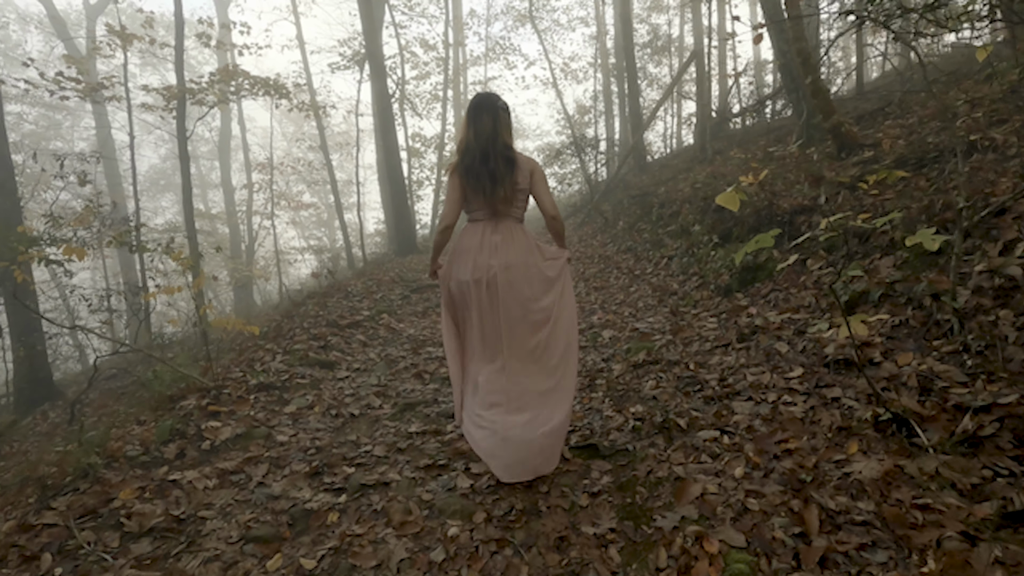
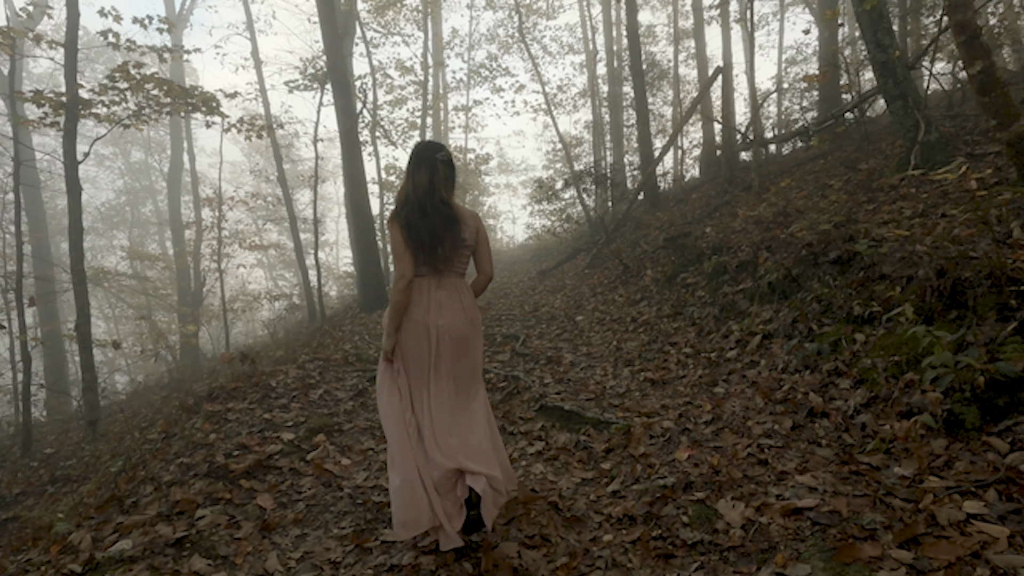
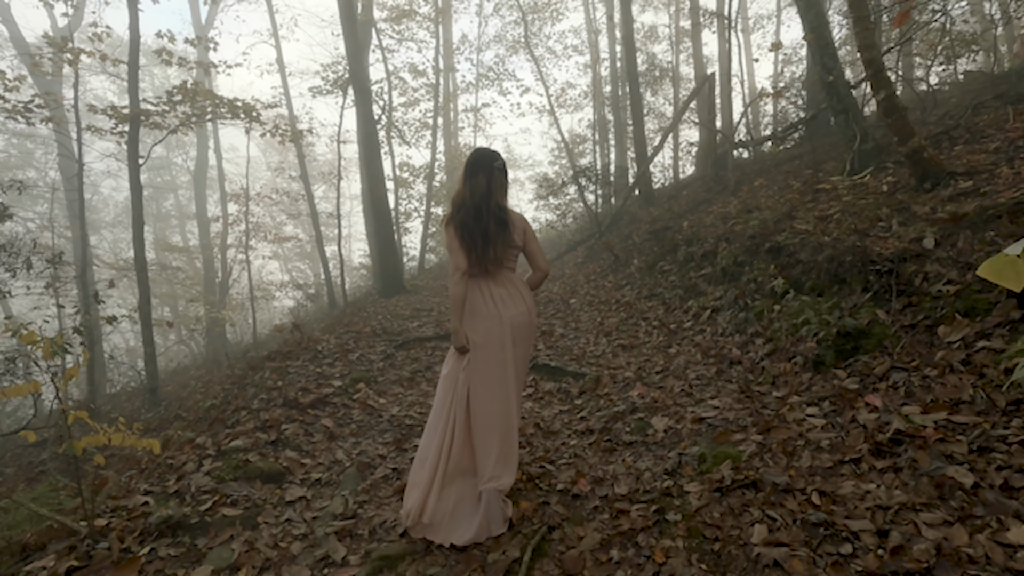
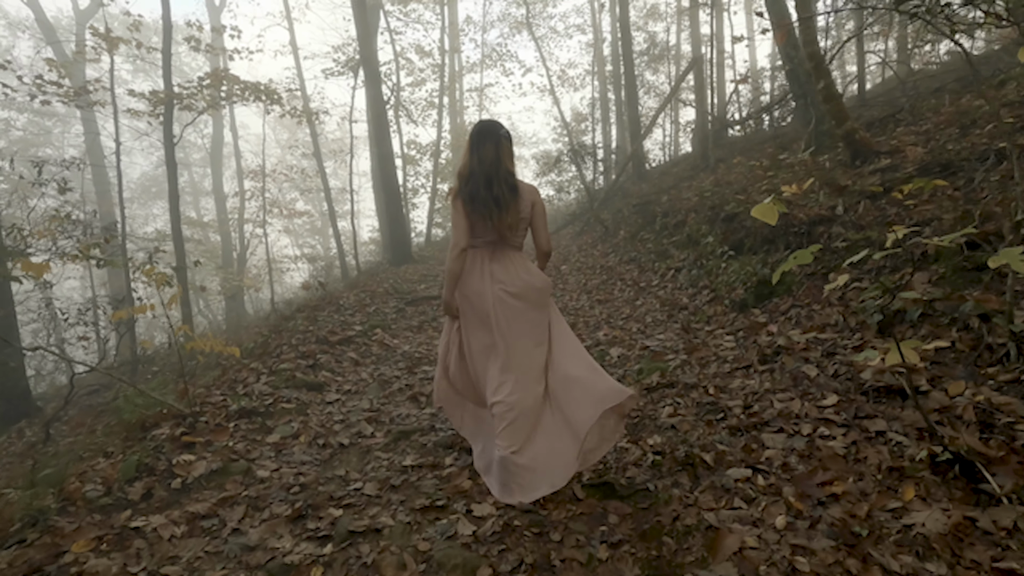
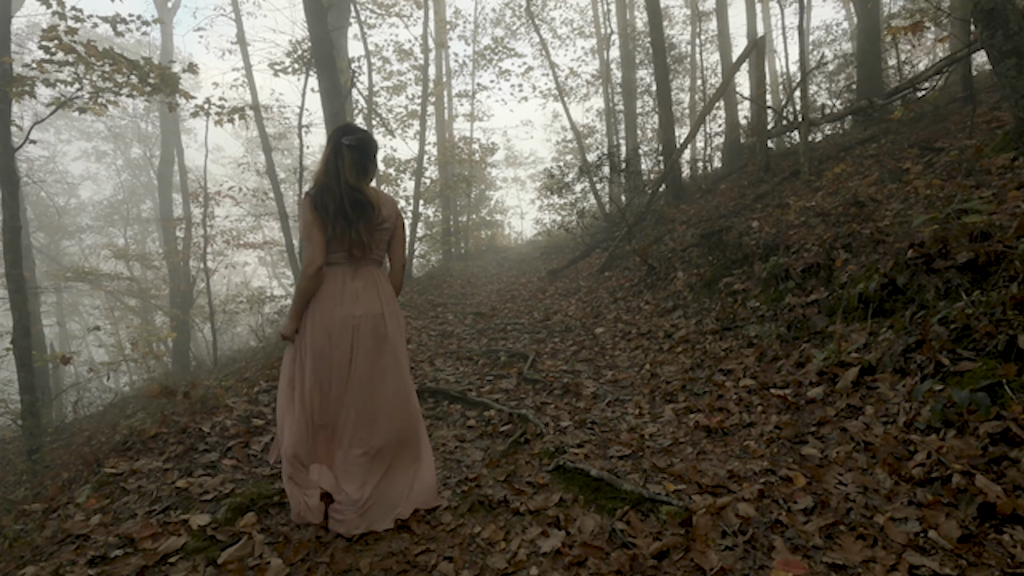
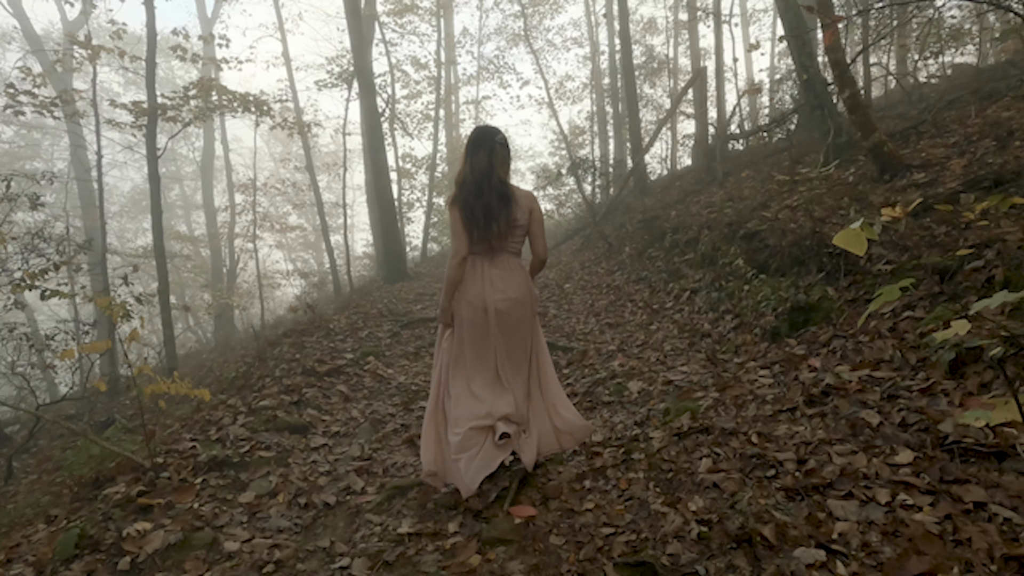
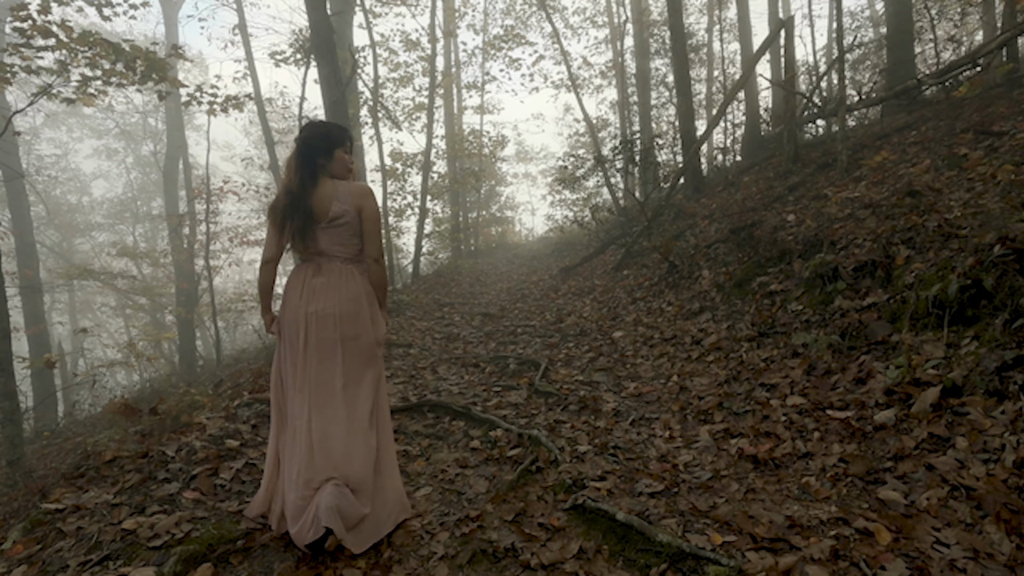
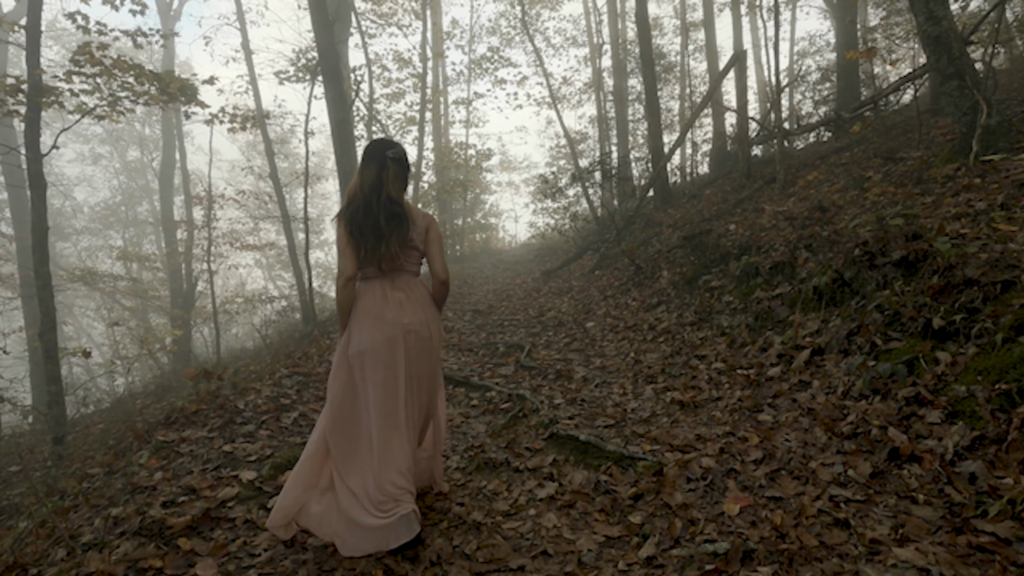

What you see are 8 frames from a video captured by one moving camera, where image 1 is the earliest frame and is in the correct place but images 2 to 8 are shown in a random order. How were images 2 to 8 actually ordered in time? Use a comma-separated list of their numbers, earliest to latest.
4, 6, 3, 2, 8, 5, 7
